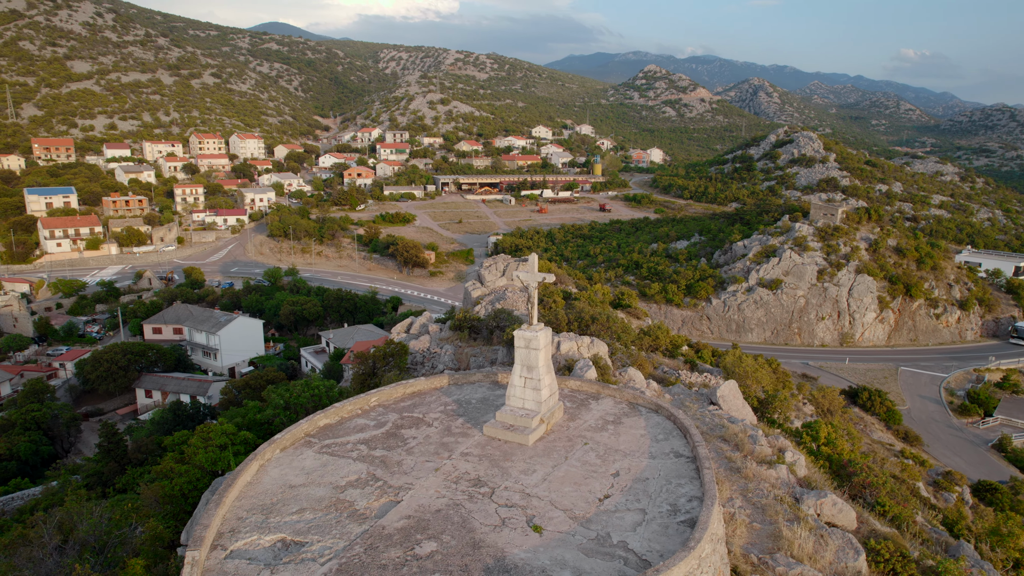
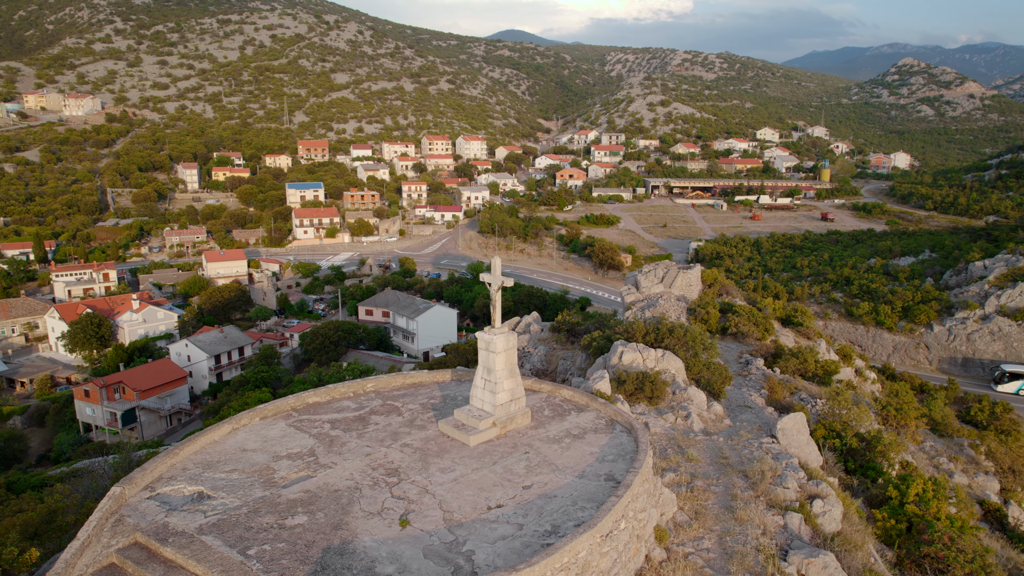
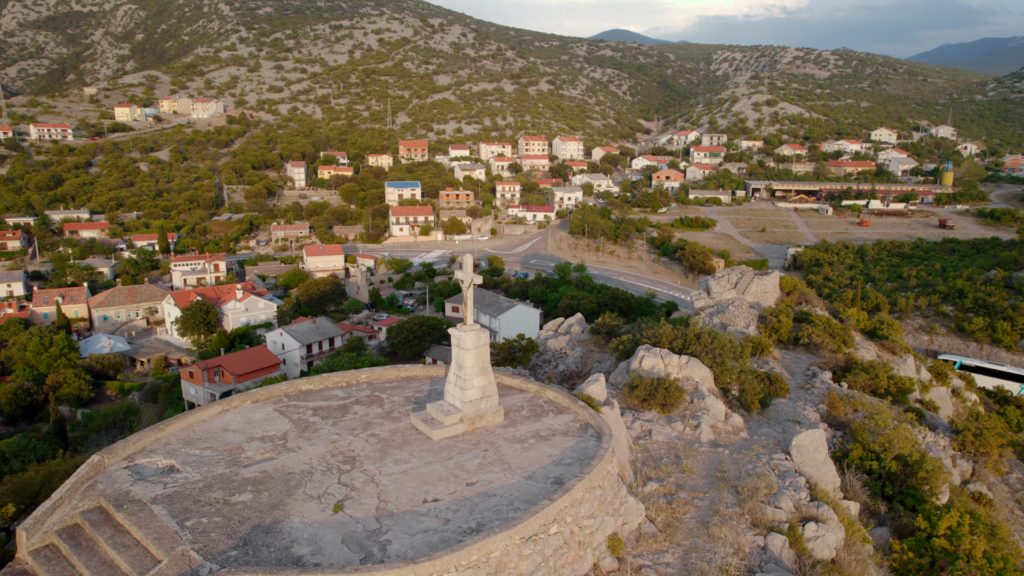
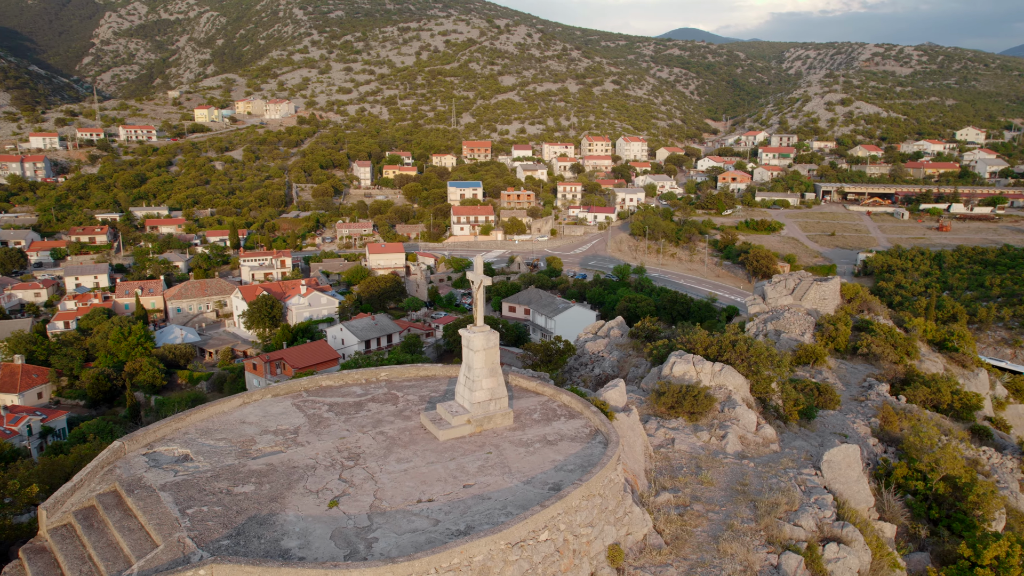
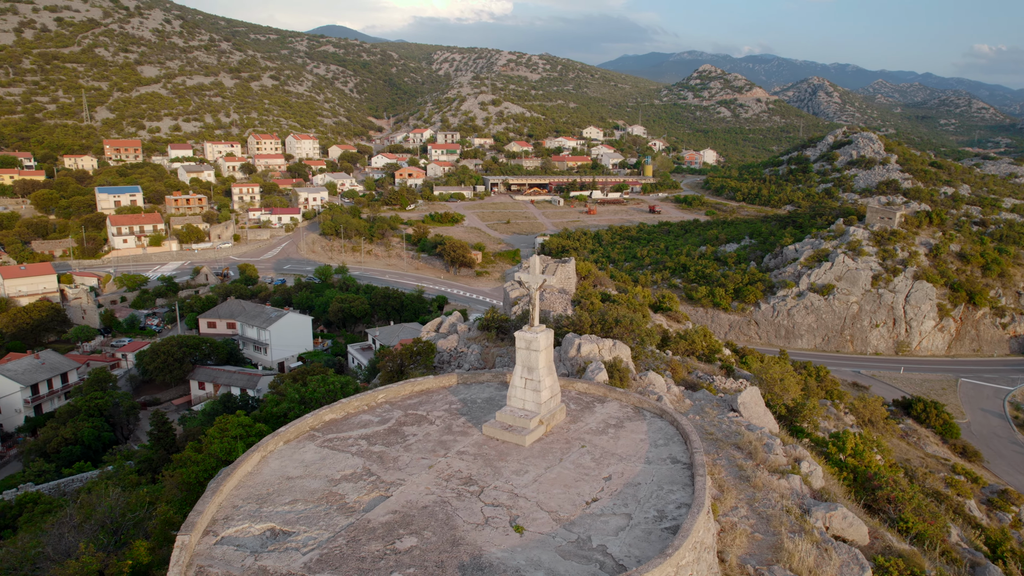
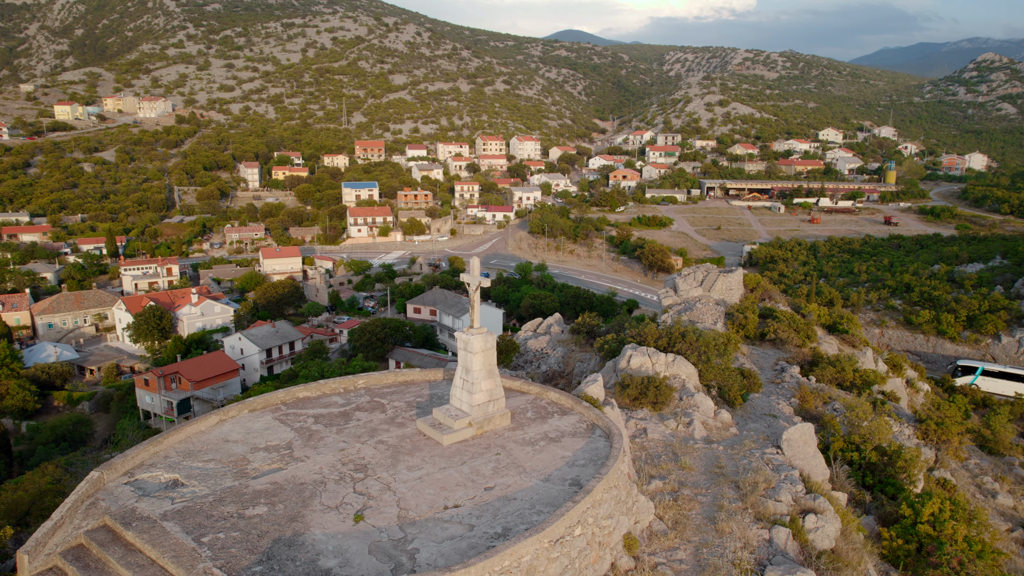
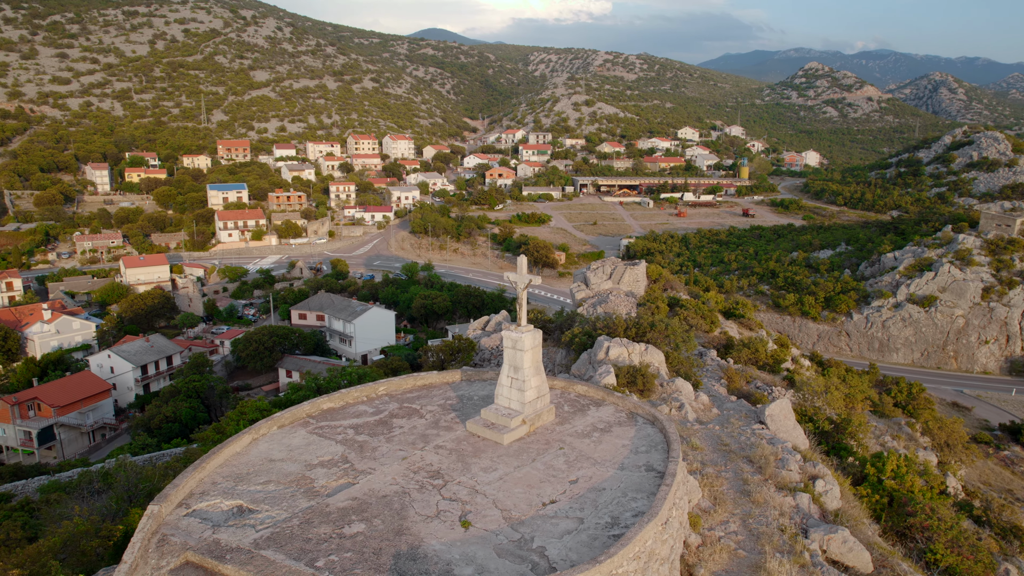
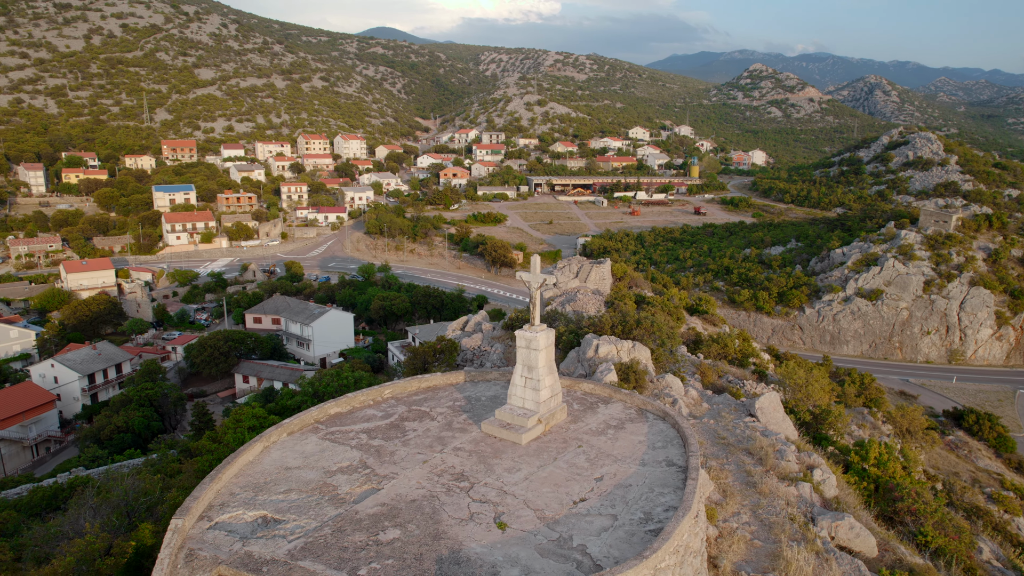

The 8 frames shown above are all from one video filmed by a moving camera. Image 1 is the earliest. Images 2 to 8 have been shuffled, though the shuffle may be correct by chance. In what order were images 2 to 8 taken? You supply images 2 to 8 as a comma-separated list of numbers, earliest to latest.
5, 8, 7, 2, 6, 3, 4
